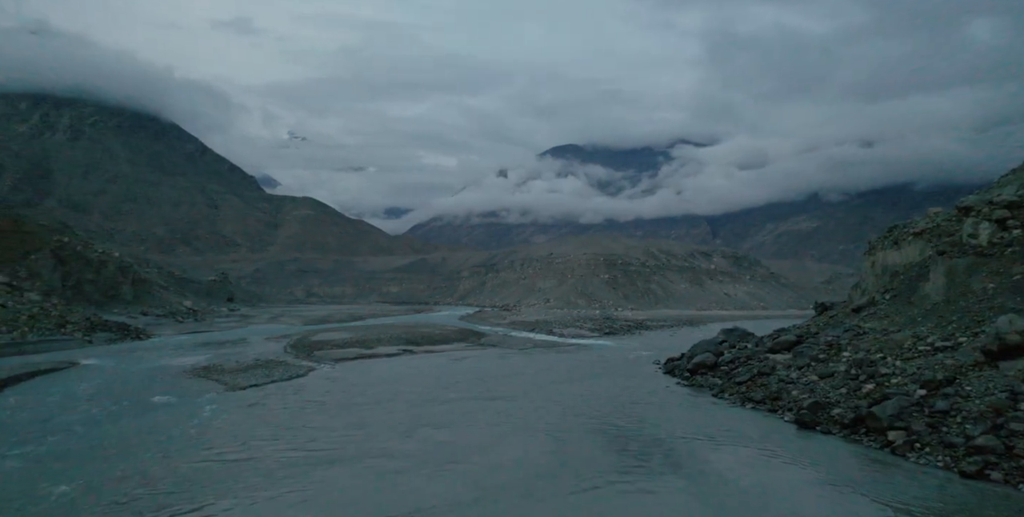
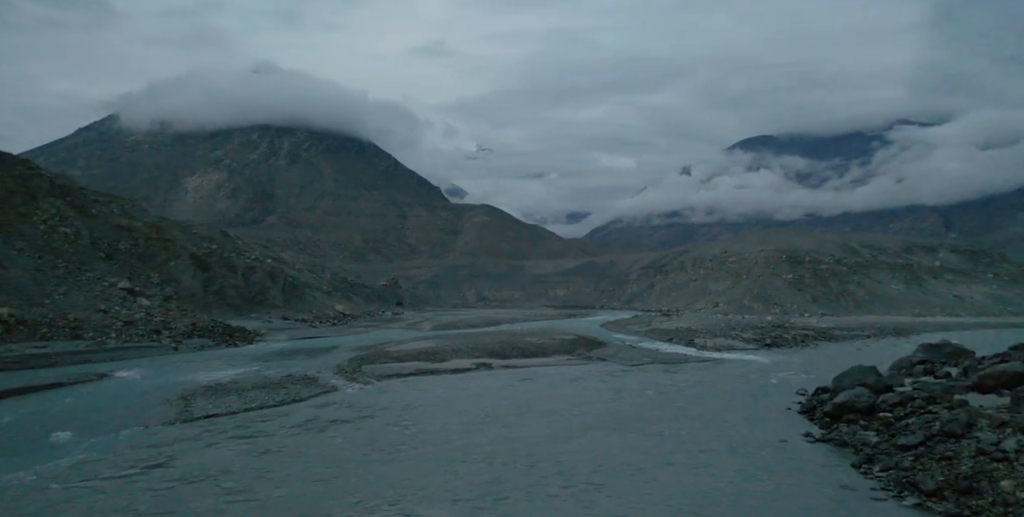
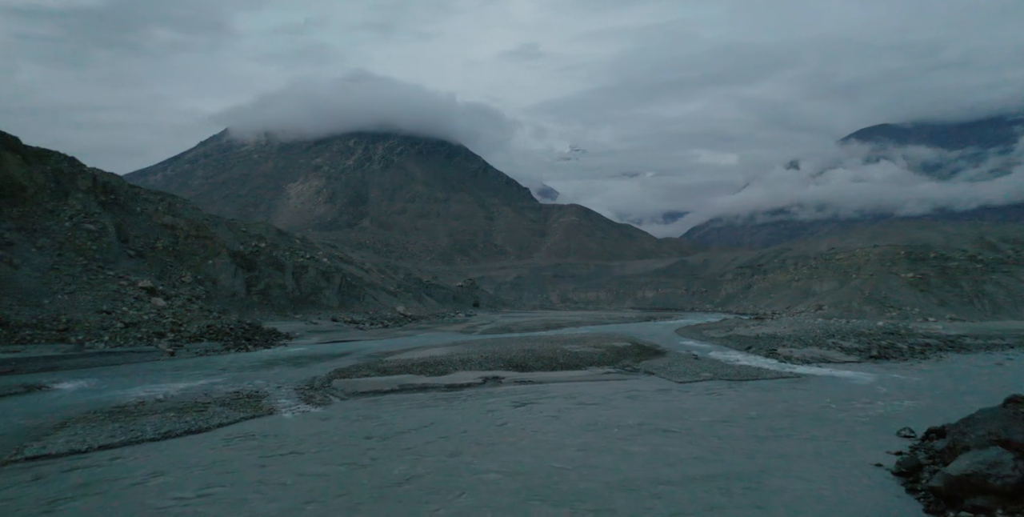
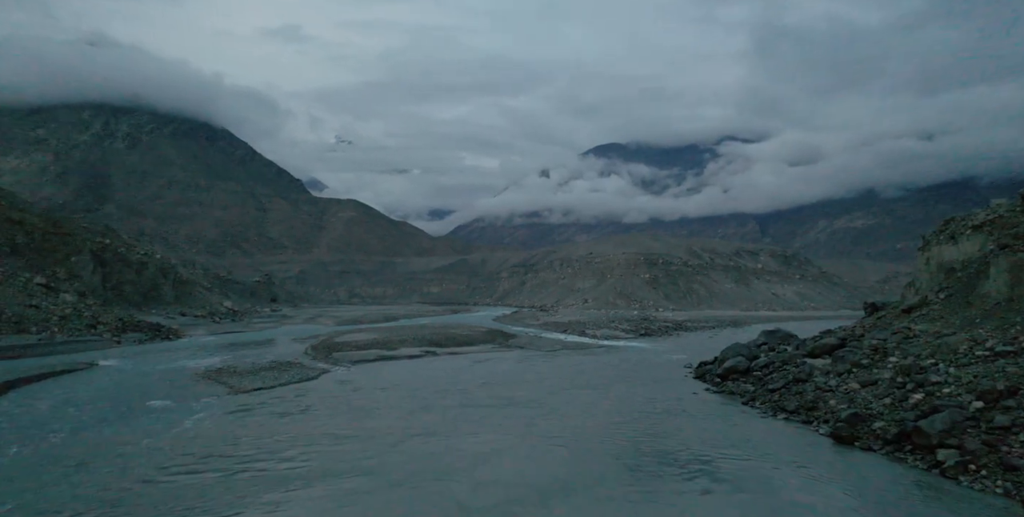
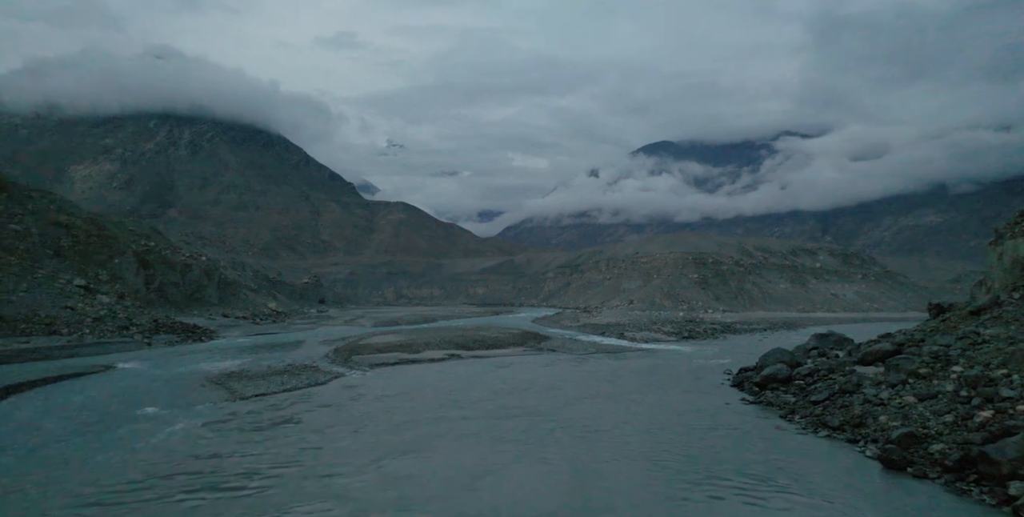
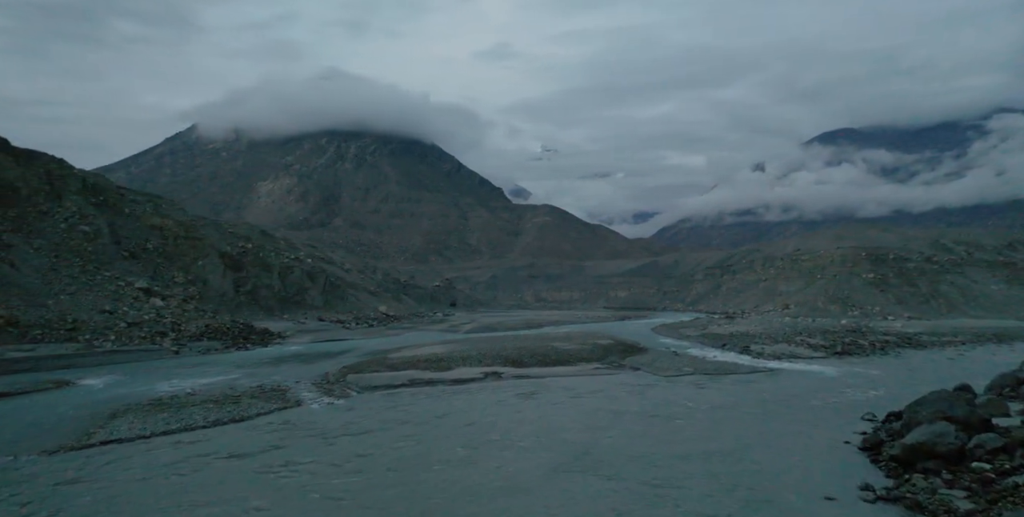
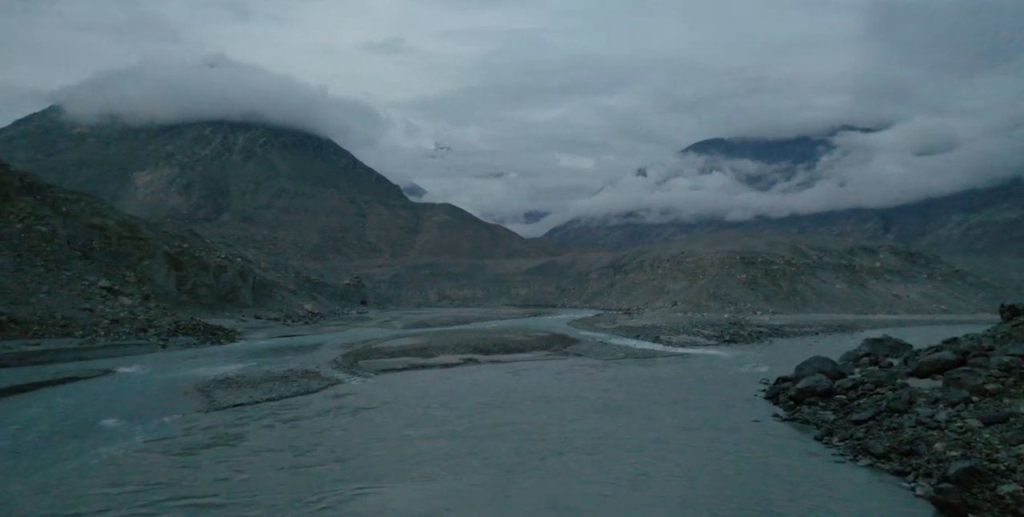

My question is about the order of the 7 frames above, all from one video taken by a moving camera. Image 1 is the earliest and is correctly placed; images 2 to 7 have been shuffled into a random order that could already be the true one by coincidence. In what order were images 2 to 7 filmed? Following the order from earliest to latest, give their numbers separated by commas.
4, 5, 7, 2, 6, 3
